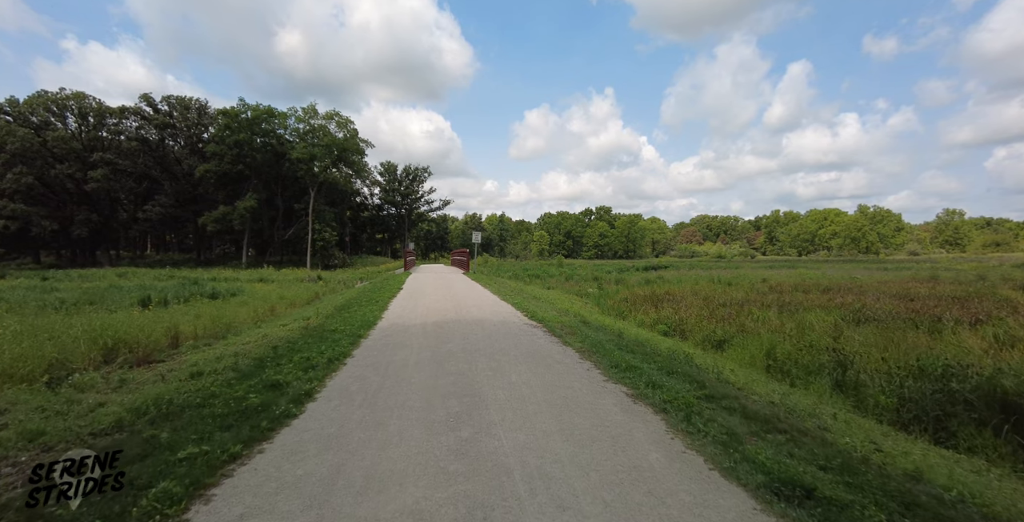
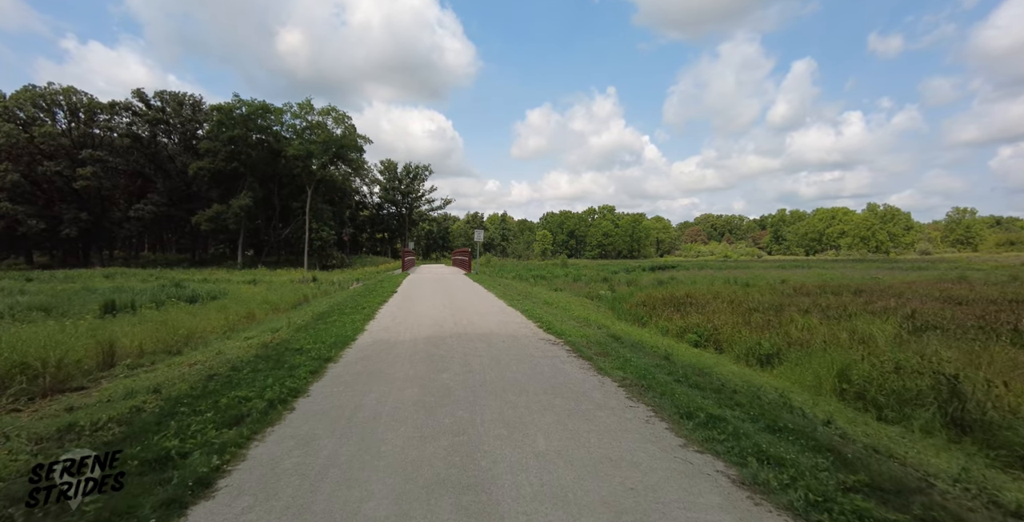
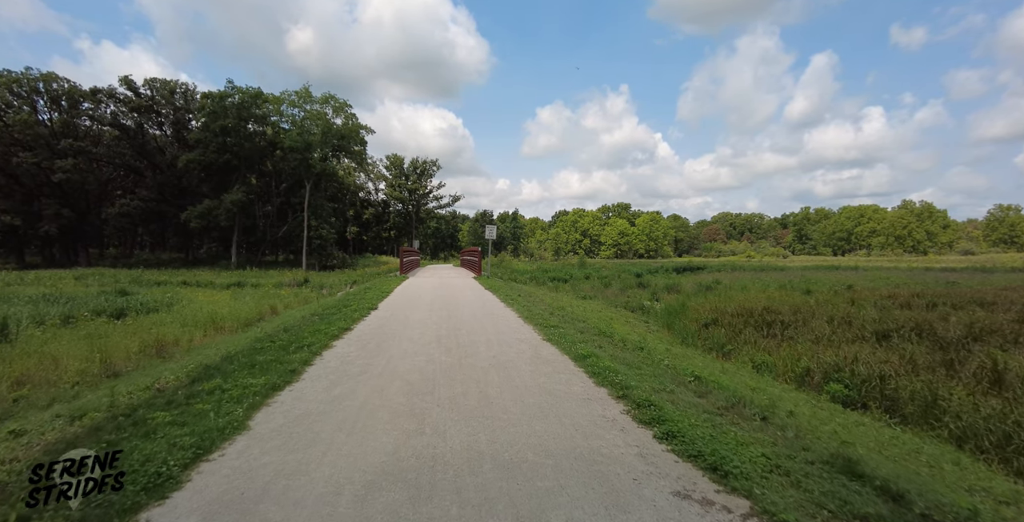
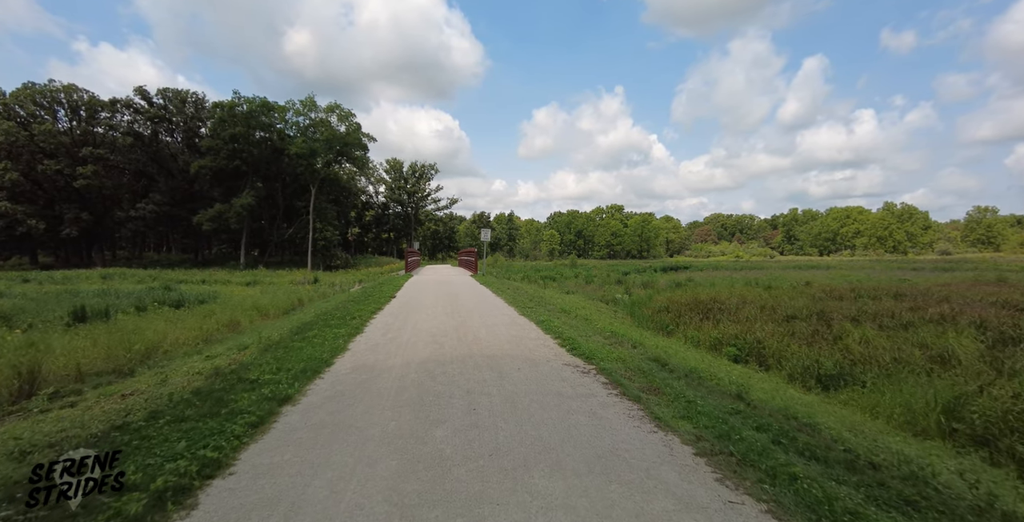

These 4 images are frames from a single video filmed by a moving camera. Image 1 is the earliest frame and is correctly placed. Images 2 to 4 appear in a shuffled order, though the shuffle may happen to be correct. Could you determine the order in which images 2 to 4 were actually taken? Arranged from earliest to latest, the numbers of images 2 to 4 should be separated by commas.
2, 4, 3
